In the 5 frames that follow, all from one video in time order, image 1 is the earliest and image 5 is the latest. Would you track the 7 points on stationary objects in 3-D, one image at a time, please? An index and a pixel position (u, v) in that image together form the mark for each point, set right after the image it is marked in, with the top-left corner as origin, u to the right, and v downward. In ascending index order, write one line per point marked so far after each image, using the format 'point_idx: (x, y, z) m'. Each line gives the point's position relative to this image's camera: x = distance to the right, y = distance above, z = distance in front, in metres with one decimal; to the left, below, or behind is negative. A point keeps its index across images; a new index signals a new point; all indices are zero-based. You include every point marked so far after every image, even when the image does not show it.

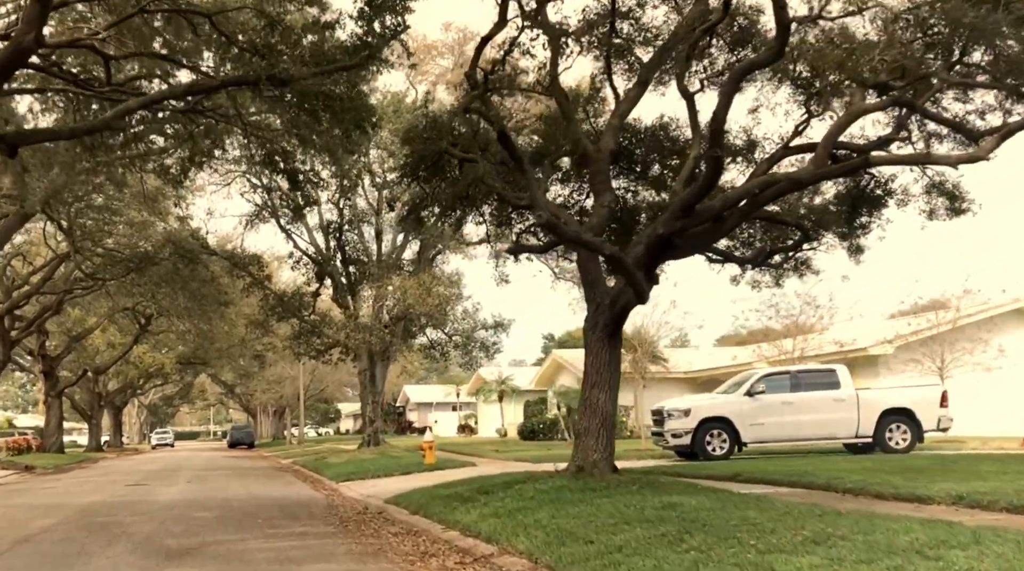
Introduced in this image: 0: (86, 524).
0: (-6.0, -3.4, +14.2) m
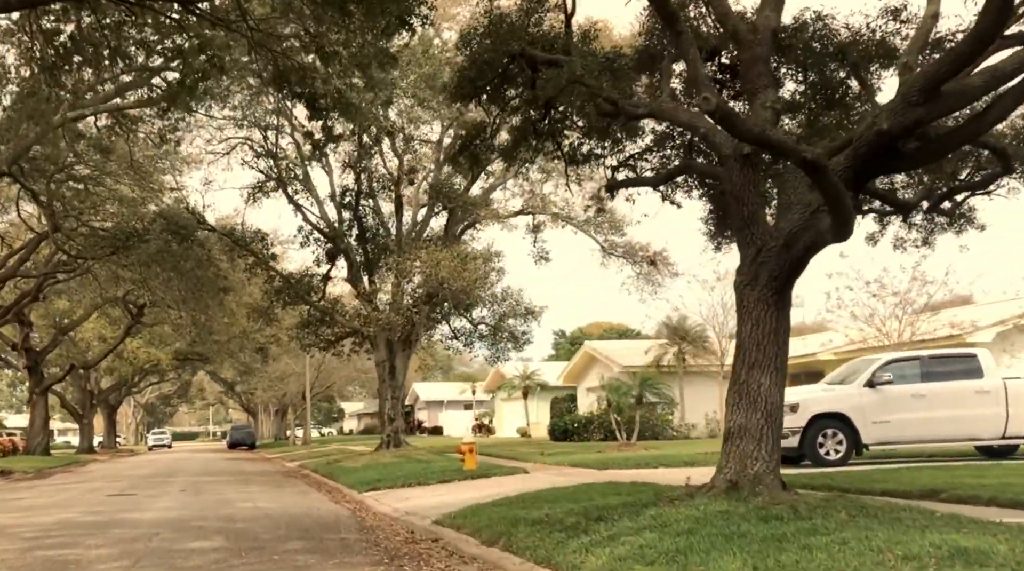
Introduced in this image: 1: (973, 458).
0: (-4.9, -2.8, +10.3) m
1: (+8.1, -3.0, +17.7) m
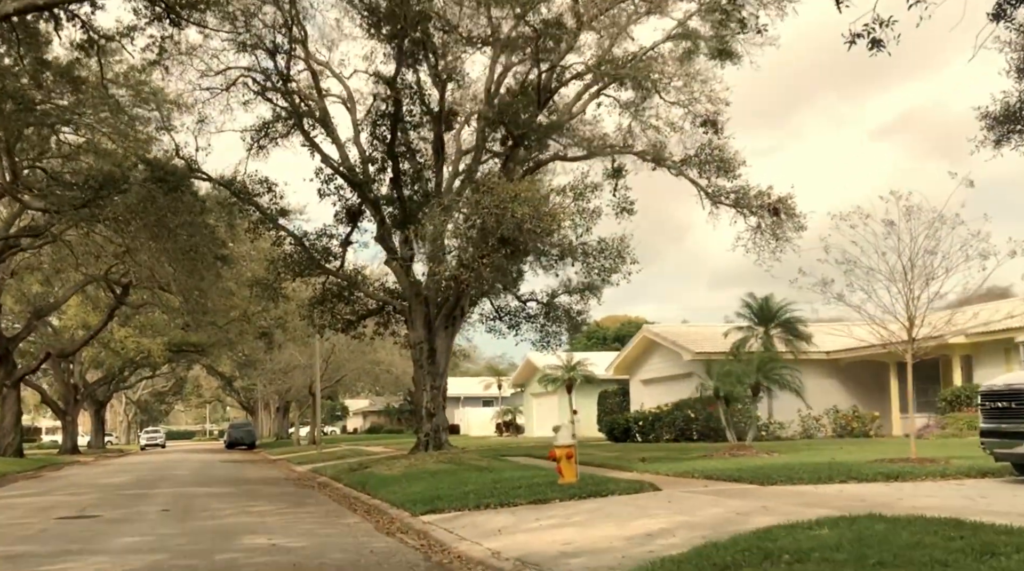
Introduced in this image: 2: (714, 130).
0: (-3.2, -1.9, +4.4) m
1: (+9.8, -2.2, +11.9) m
2: (+3.8, +2.9, +19.0) m
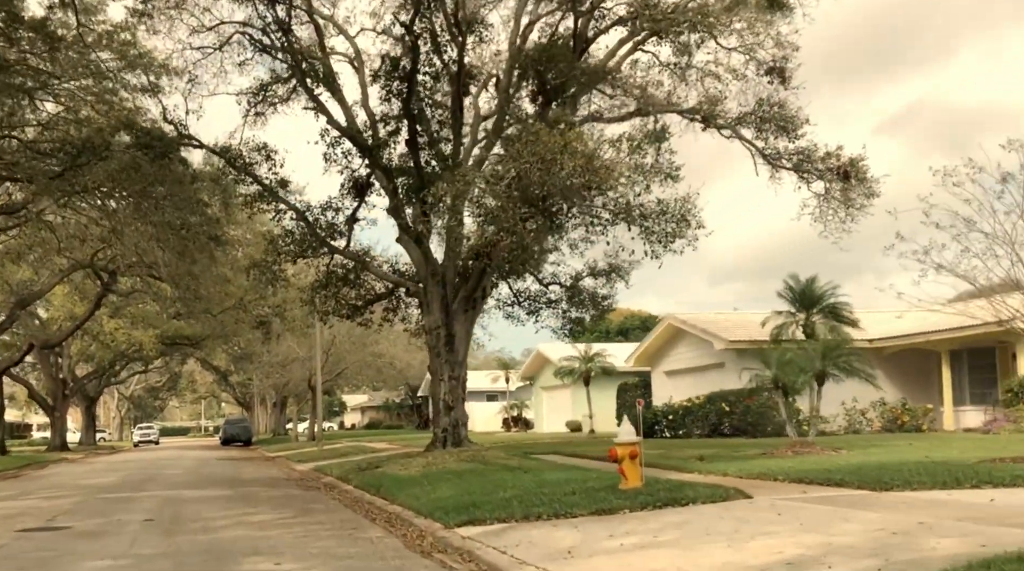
0: (-2.6, -1.6, +2.0) m
1: (+10.4, -1.8, +9.6) m
2: (+4.4, +3.4, +16.6) m
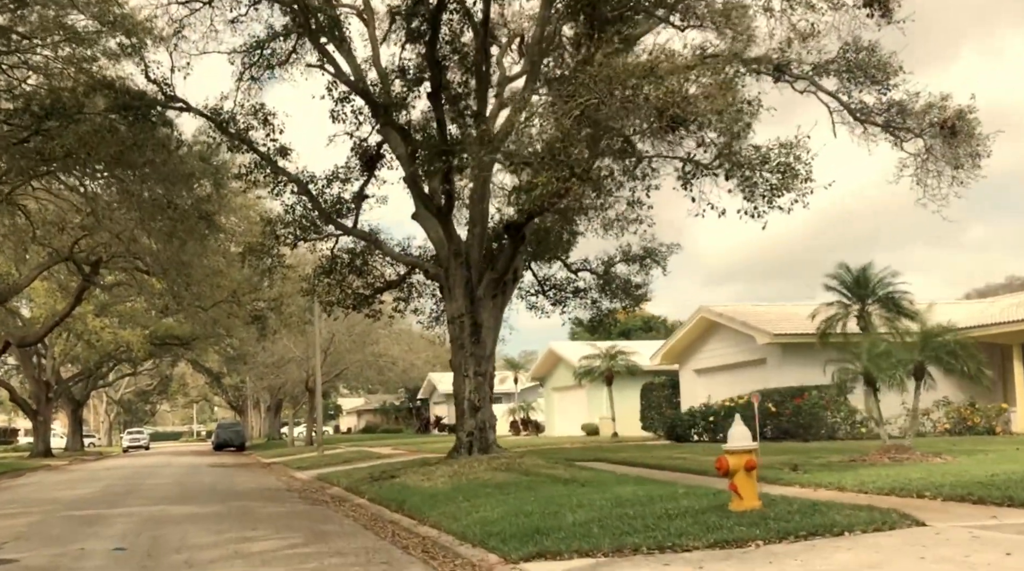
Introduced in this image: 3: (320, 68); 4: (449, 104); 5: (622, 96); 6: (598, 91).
0: (-1.8, -1.2, -0.8) m
1: (+11.1, -1.4, +6.9) m
2: (+5.1, +3.7, +13.9) m
3: (-3.5, +4.0, +18.3) m
4: (-1.1, +3.1, +17.7) m
5: (+1.2, +2.1, +12.4) m
6: (+1.0, +2.2, +12.6) m
